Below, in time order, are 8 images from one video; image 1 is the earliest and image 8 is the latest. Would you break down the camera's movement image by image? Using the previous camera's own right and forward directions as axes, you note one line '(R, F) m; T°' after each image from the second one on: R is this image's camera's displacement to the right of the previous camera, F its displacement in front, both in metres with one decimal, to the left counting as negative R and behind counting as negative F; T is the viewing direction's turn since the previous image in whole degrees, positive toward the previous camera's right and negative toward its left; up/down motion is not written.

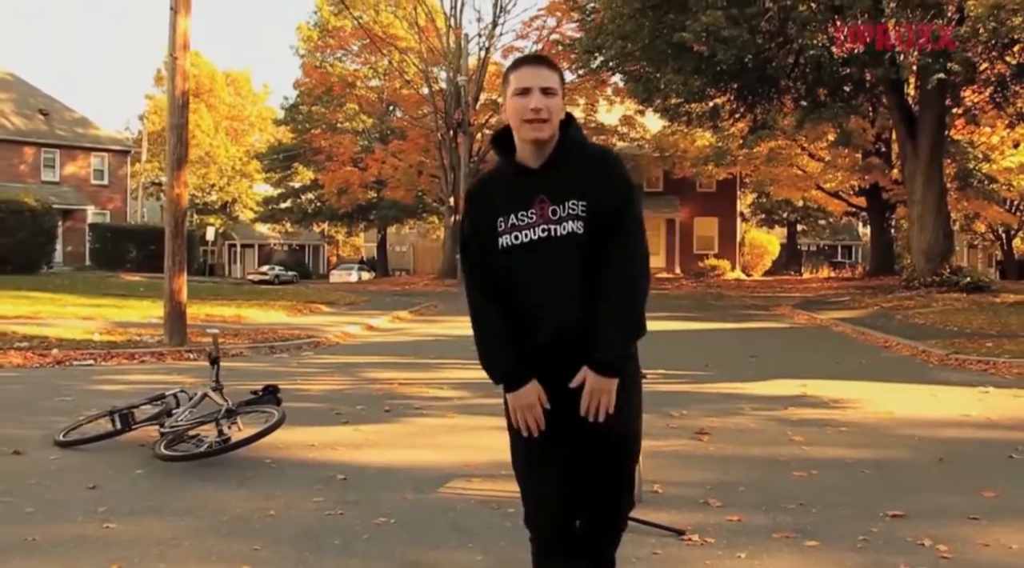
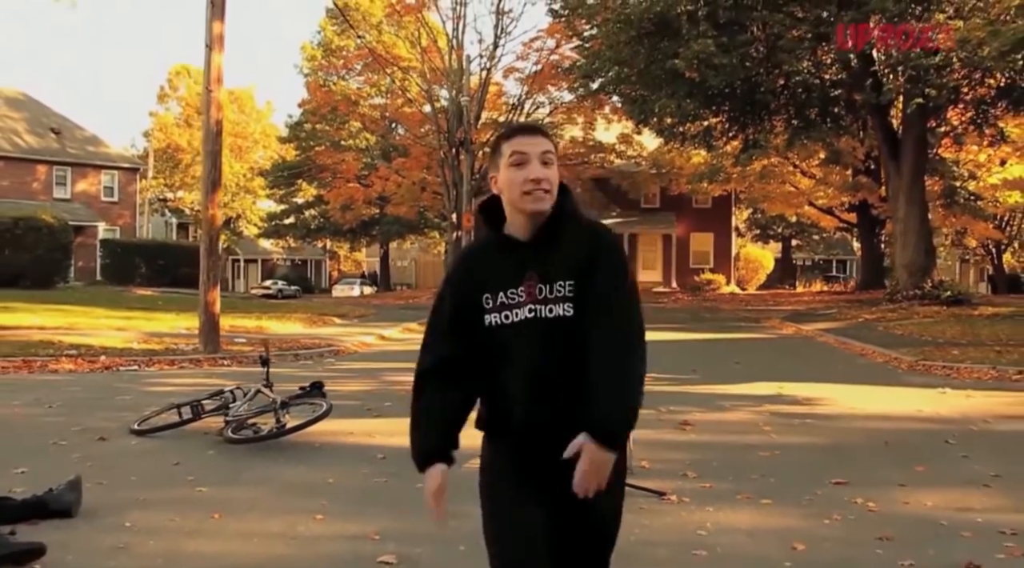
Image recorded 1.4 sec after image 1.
(-0.1, -1.3) m; 0°
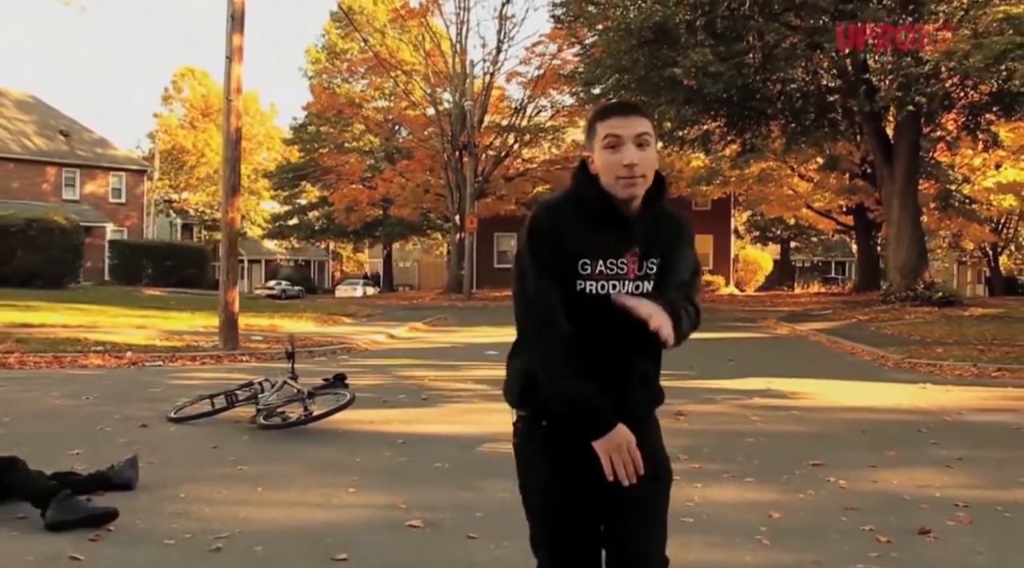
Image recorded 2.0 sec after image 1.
(-0.1, -0.8) m; 0°
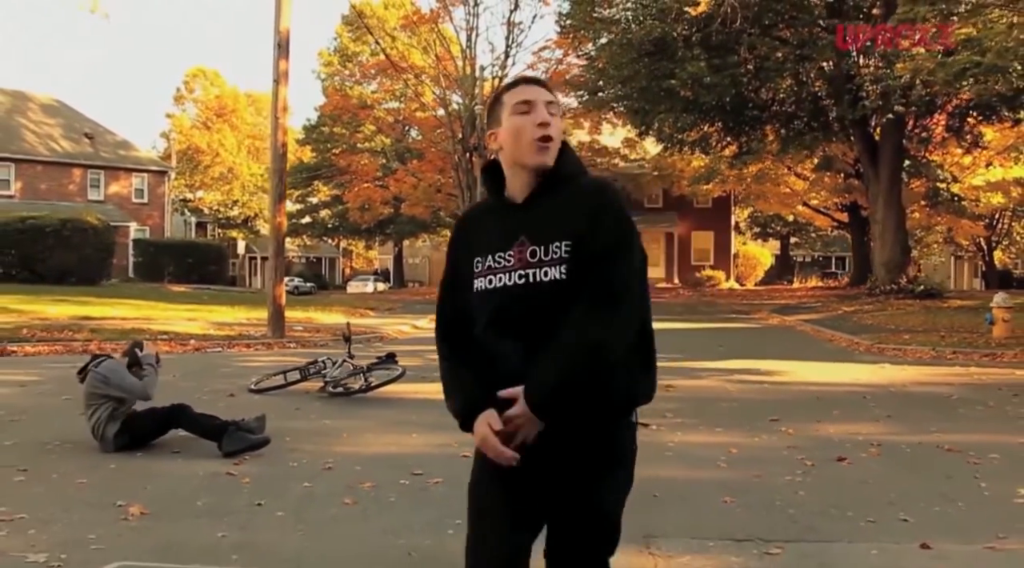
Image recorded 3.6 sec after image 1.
(-0.2, -2.1) m; 0°
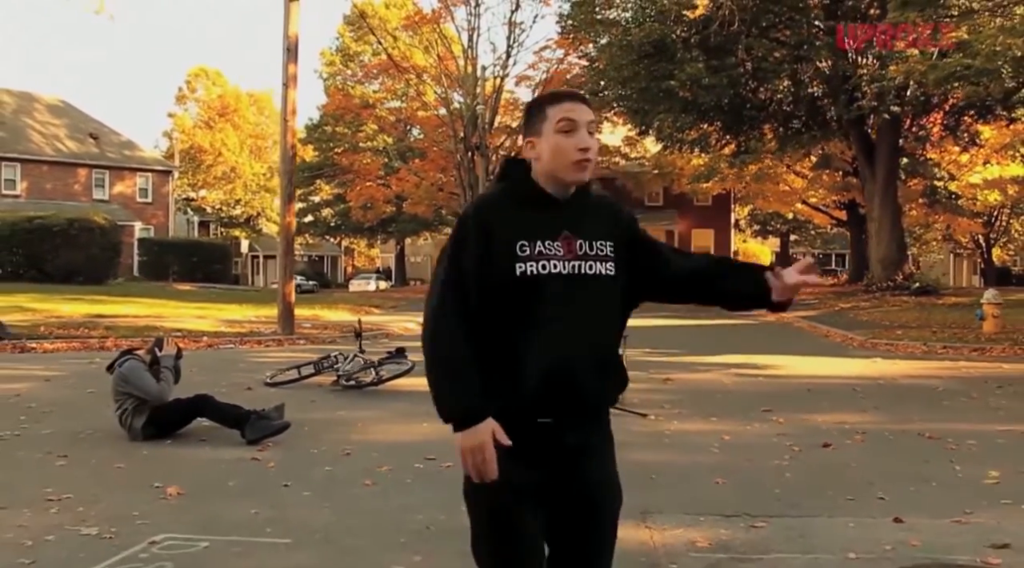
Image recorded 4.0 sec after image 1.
(0.0, -0.5) m; 0°
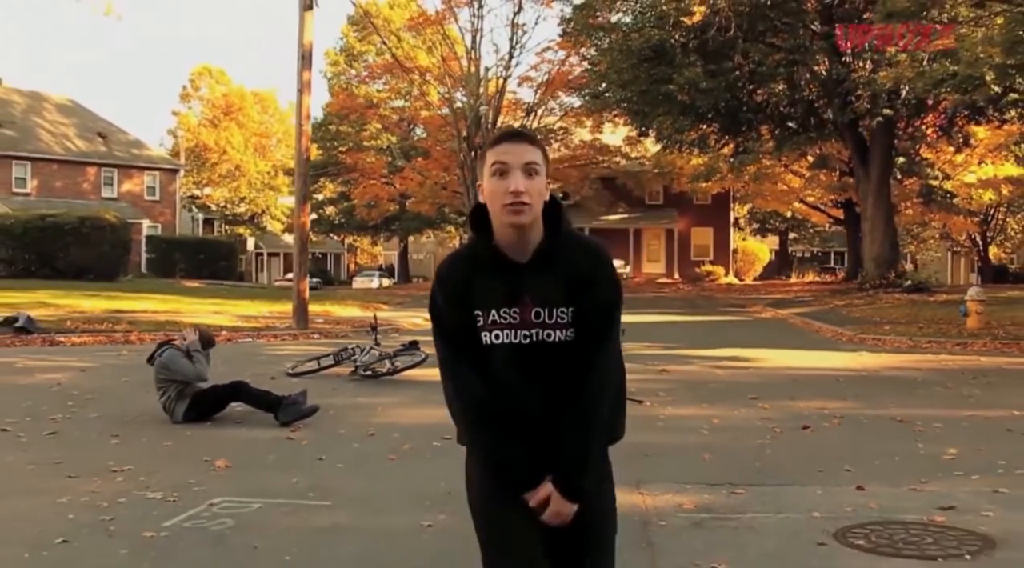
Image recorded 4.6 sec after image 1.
(-0.1, -0.9) m; 0°
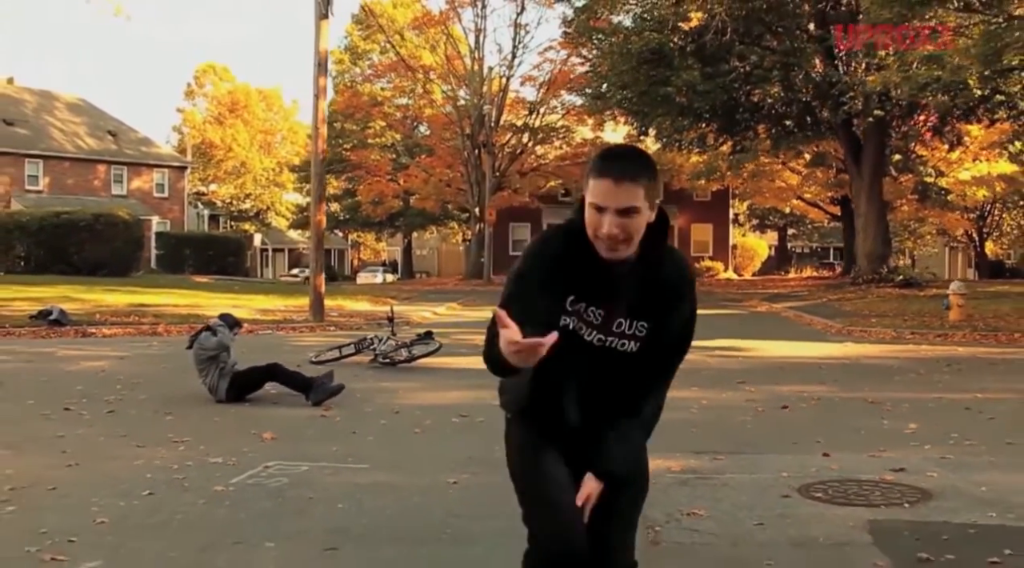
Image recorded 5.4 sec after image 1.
(-0.1, -1.1) m; 0°
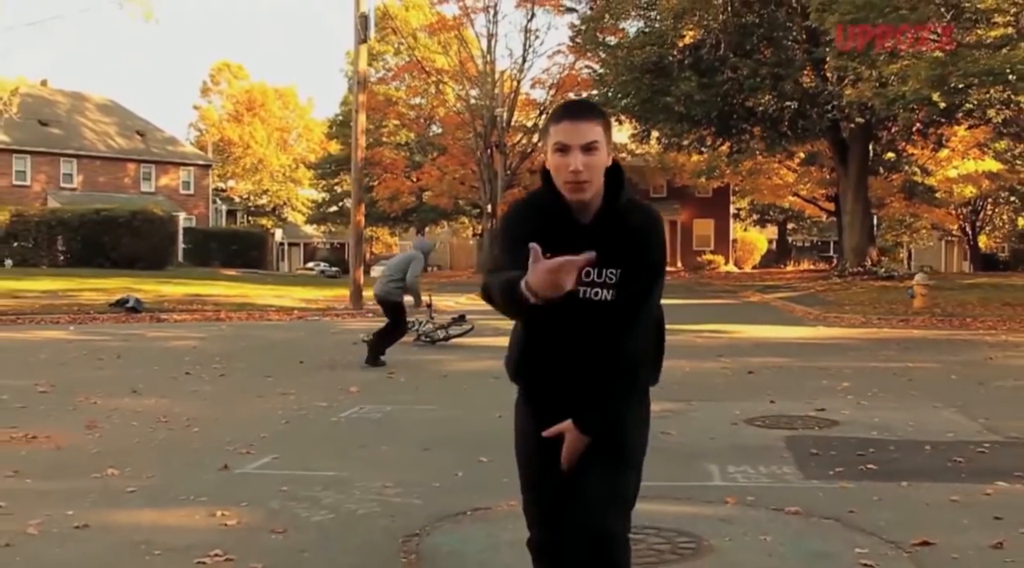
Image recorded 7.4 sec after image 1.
(-0.2, -2.8) m; 0°
